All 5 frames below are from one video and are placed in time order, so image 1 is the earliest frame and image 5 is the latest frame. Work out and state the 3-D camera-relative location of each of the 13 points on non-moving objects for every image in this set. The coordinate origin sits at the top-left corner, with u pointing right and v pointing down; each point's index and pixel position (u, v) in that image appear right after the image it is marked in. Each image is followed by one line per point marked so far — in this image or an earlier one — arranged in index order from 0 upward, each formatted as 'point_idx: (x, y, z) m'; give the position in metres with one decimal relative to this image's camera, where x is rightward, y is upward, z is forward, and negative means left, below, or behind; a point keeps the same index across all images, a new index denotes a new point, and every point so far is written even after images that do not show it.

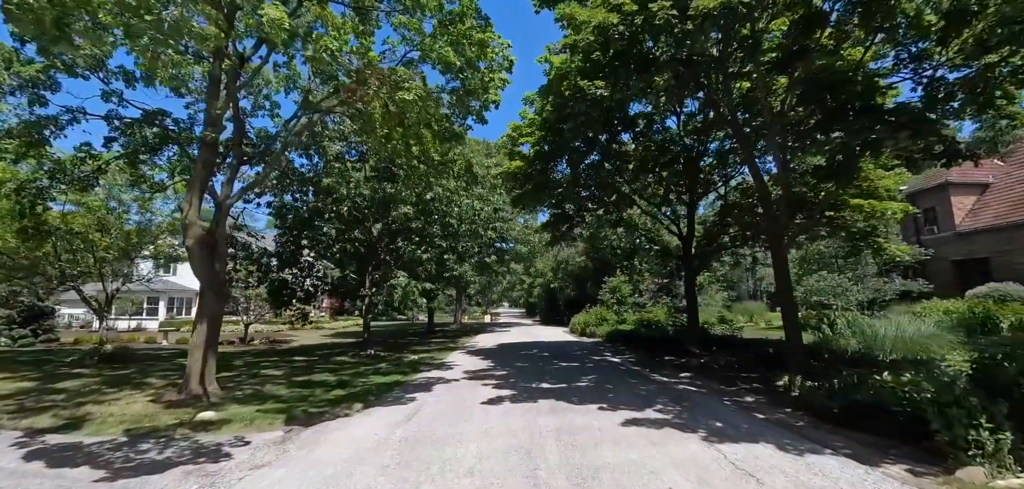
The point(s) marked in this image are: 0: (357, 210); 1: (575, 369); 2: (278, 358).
0: (-5.5, +1.2, +15.6) m
1: (+1.4, -2.7, +9.4) m
2: (-7.5, -3.6, +14.1) m
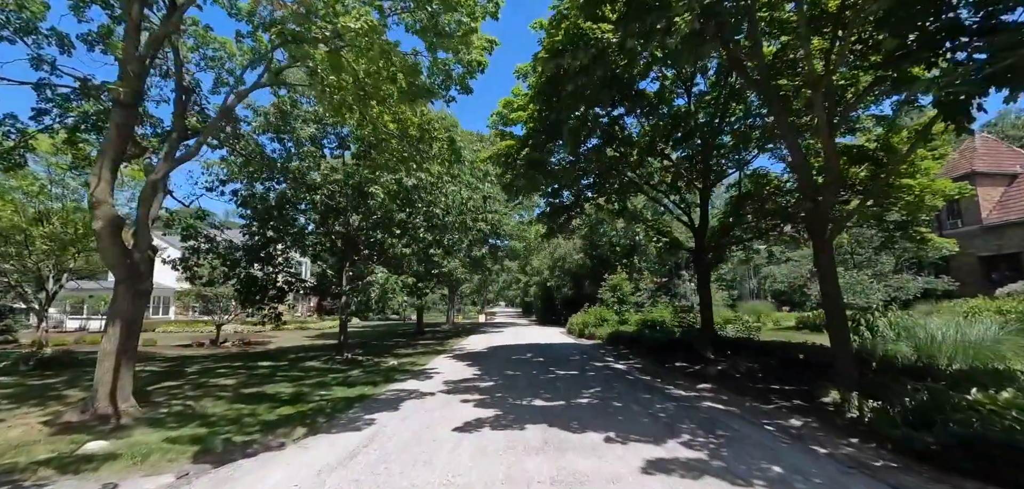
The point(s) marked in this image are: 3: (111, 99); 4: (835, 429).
0: (-5.8, +1.5, +14.2) m
1: (+1.1, -2.5, +8.0) m
2: (-7.7, -3.4, +12.6) m
3: (-5.8, +2.1, +6.4) m
4: (+3.7, -2.1, +5.1) m
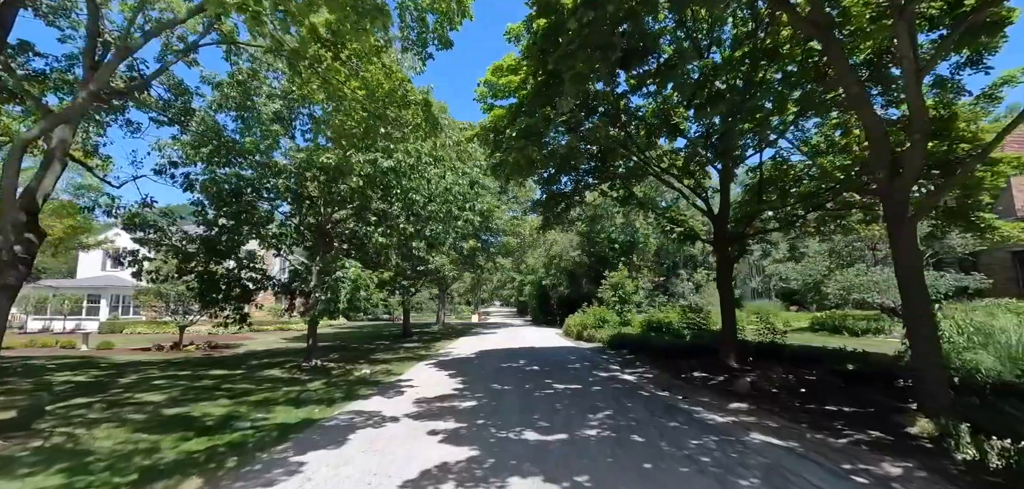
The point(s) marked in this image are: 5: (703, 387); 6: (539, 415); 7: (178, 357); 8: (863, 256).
0: (-6.0, +1.7, +12.5) m
1: (+0.9, -2.2, +6.5) m
2: (-8.0, -3.2, +10.9) m
3: (-6.0, +2.3, +4.7) m
4: (+3.6, -1.9, +3.6) m
5: (+3.3, -2.5, +7.7) m
6: (+0.3, -2.1, +5.4) m
7: (-11.2, -3.8, +14.7) m
8: (+13.7, -0.5, +17.2) m
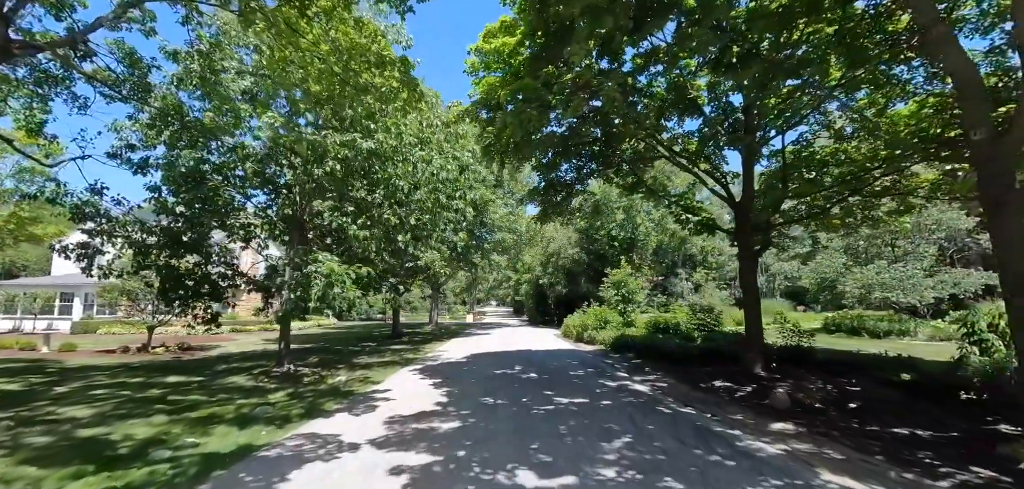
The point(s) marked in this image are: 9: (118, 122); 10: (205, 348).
0: (-6.2, +1.9, +11.3) m
1: (+0.9, -2.1, +5.3) m
2: (-8.1, -2.9, +9.7) m
3: (-6.0, +2.5, +3.5) m
4: (+3.5, -1.7, +2.4) m
5: (+3.2, -2.3, +6.5) m
6: (+0.3, -1.9, +4.2) m
7: (-11.3, -3.5, +13.4) m
8: (+13.6, -0.3, +16.2) m
9: (-9.4, +2.9, +10.4) m
10: (-11.7, -3.9, +16.8) m
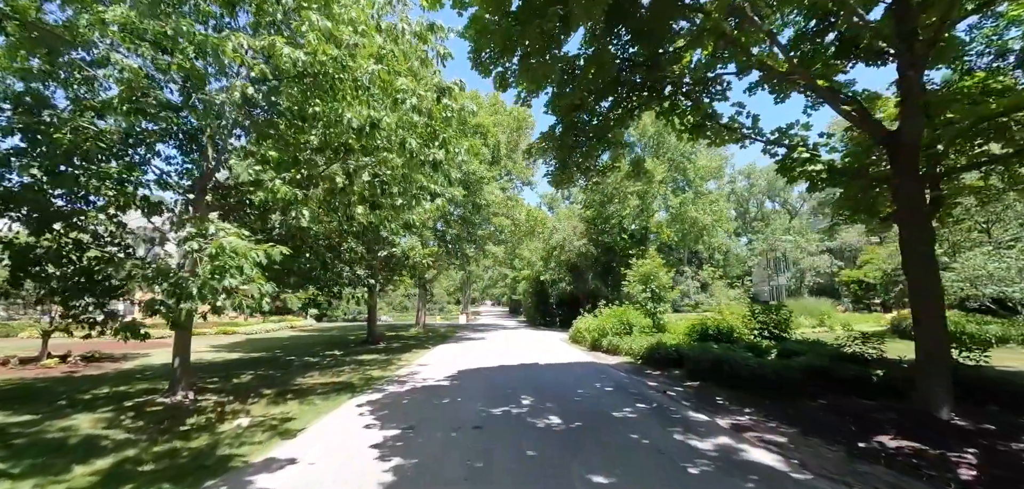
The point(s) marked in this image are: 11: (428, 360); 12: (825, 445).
0: (-6.1, +2.4, +7.8) m
1: (+1.0, -1.6, +1.9) m
2: (-8.0, -2.4, +6.2) m
3: (-5.9, +3.0, 0.0) m
4: (+3.7, -1.2, -1.0) m
5: (+3.3, -1.8, +3.1) m
6: (+0.4, -1.4, +0.8) m
7: (-11.3, -3.0, +9.9) m
8: (+13.6, +0.2, +12.9) m
9: (-9.3, +3.4, +6.9) m
10: (-11.7, -3.4, +13.2) m
11: (-2.3, -3.1, +11.8) m
12: (+3.1, -2.0, +4.5) m
